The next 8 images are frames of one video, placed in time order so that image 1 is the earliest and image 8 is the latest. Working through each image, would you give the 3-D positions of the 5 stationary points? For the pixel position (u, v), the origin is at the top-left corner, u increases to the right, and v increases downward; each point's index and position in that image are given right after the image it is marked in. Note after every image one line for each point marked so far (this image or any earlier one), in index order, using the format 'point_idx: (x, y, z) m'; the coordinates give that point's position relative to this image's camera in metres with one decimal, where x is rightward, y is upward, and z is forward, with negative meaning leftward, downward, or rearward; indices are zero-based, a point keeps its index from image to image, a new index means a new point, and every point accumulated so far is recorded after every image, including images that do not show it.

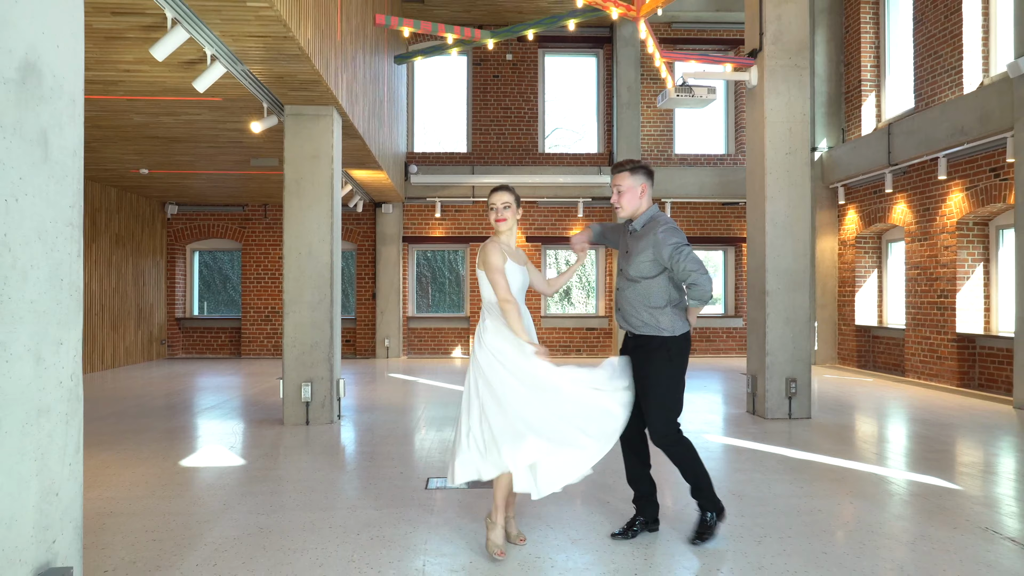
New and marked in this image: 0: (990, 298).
0: (+5.8, -0.1, +8.4) m
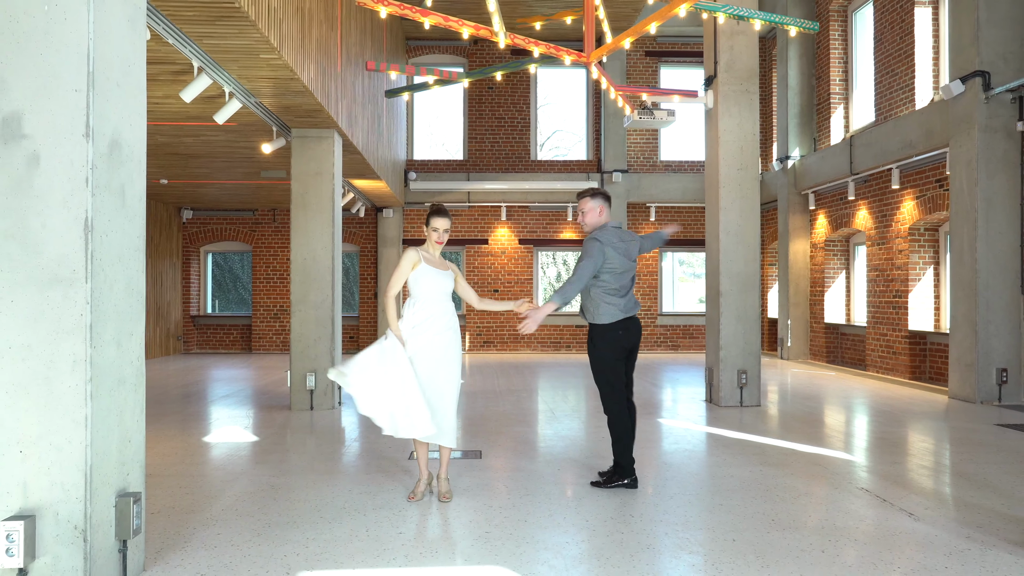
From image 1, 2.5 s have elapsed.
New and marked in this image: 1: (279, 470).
0: (+5.6, -0.1, +9.2) m
1: (-1.6, -1.2, +4.7) m
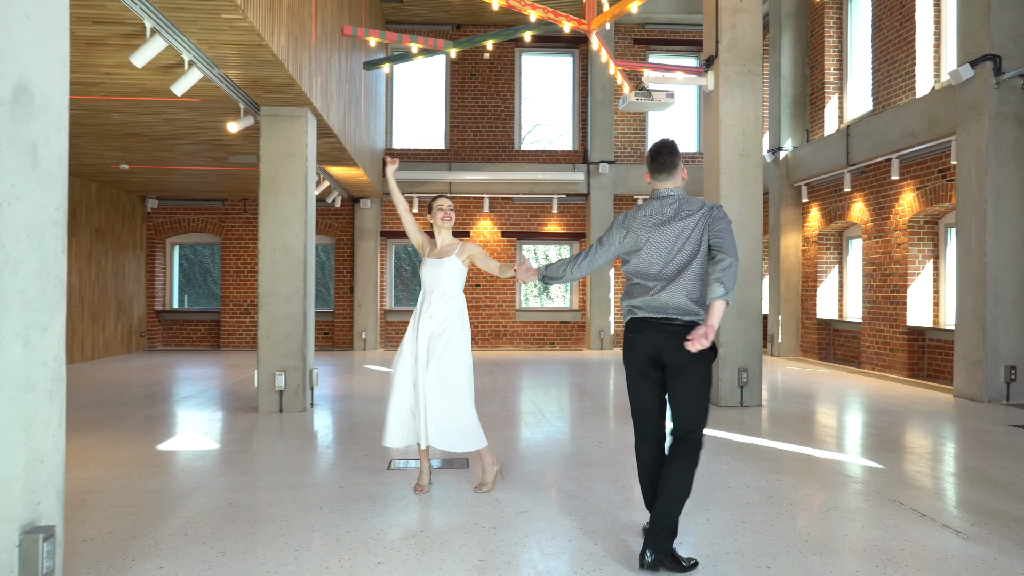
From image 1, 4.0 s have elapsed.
0: (+5.4, -0.1, +8.9) m
1: (-1.6, -1.2, +4.2) m
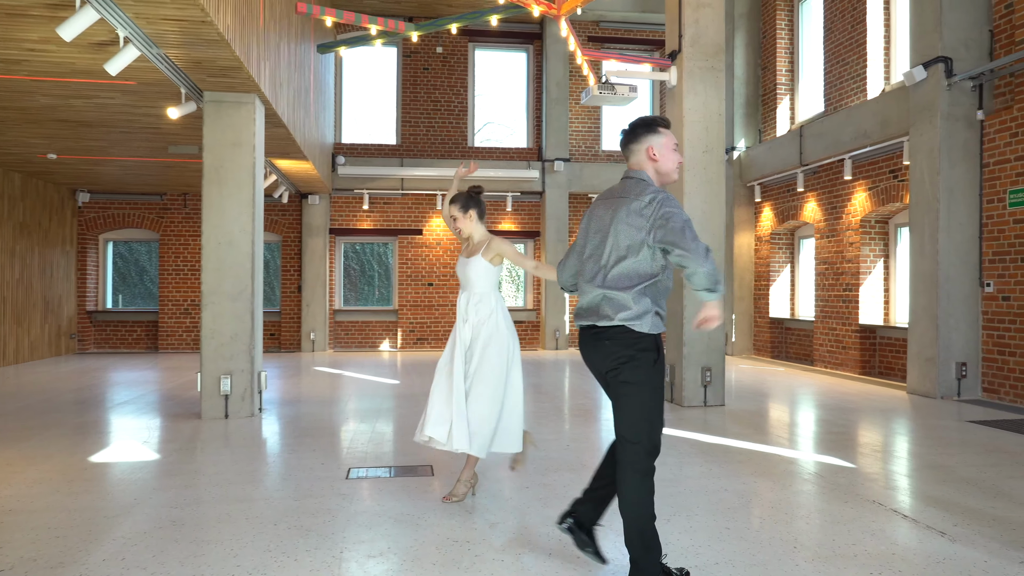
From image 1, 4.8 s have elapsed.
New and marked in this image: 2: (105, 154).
0: (+4.9, 0.0, +9.0) m
1: (-1.8, -1.2, +3.8) m
2: (-5.1, +1.7, +8.7) m
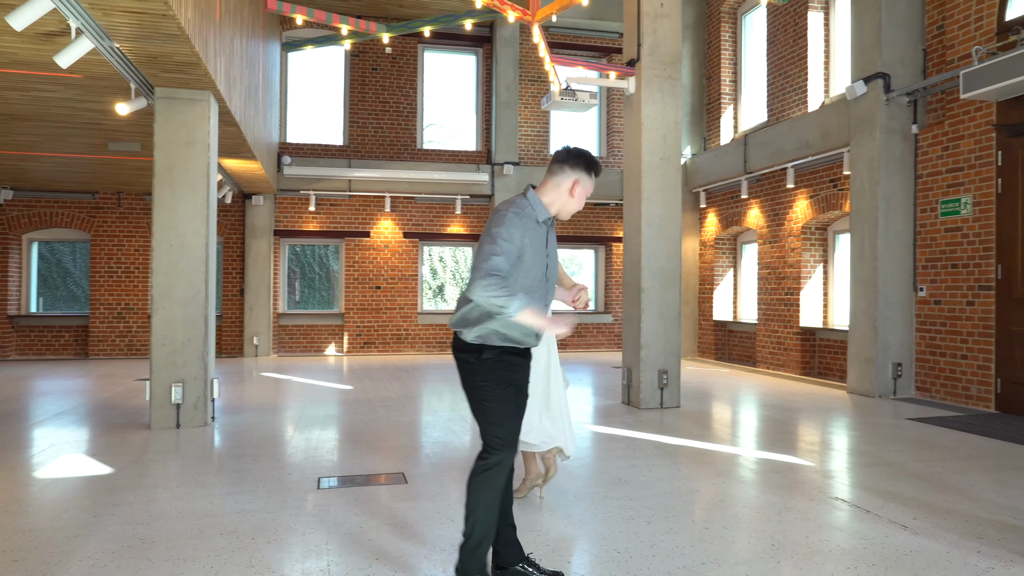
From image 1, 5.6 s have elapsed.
0: (+4.3, -0.1, +9.4) m
1: (-1.9, -1.2, +3.6) m
2: (-5.6, +1.6, +8.2) m
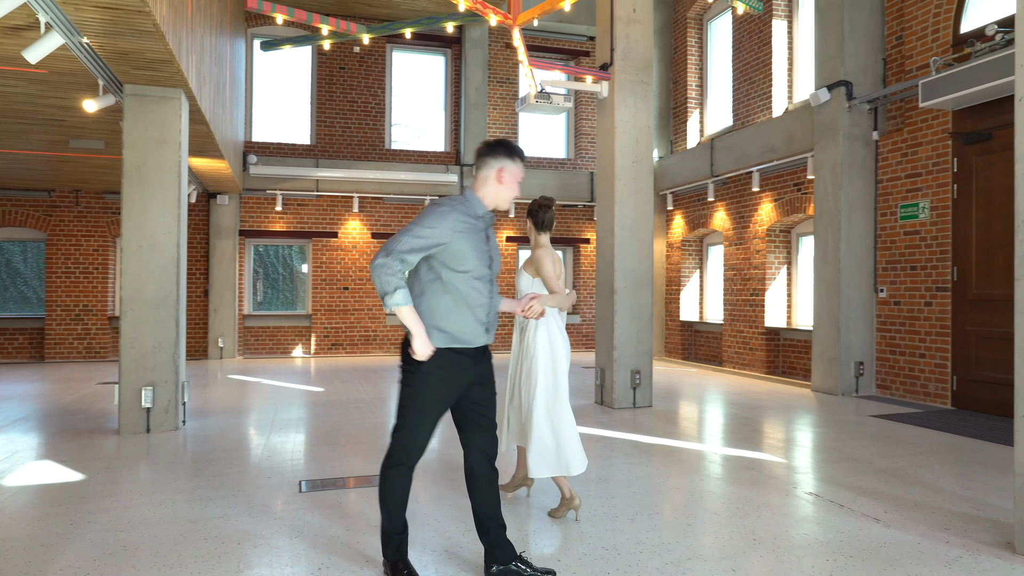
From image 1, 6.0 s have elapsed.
0: (+3.9, -0.1, +9.7) m
1: (-2.0, -1.2, +3.6) m
2: (-5.9, +1.6, +7.9) m
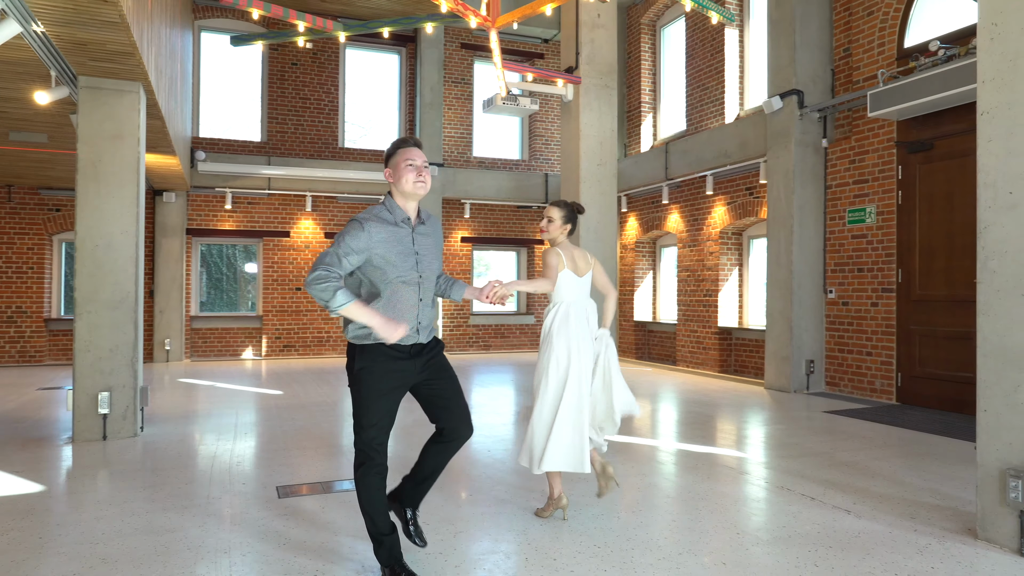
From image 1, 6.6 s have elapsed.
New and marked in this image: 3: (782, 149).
0: (+3.3, -0.1, +10.0) m
1: (-2.0, -1.2, +3.4) m
2: (-6.3, +1.6, +7.4) m
3: (+3.2, +1.6, +8.1) m
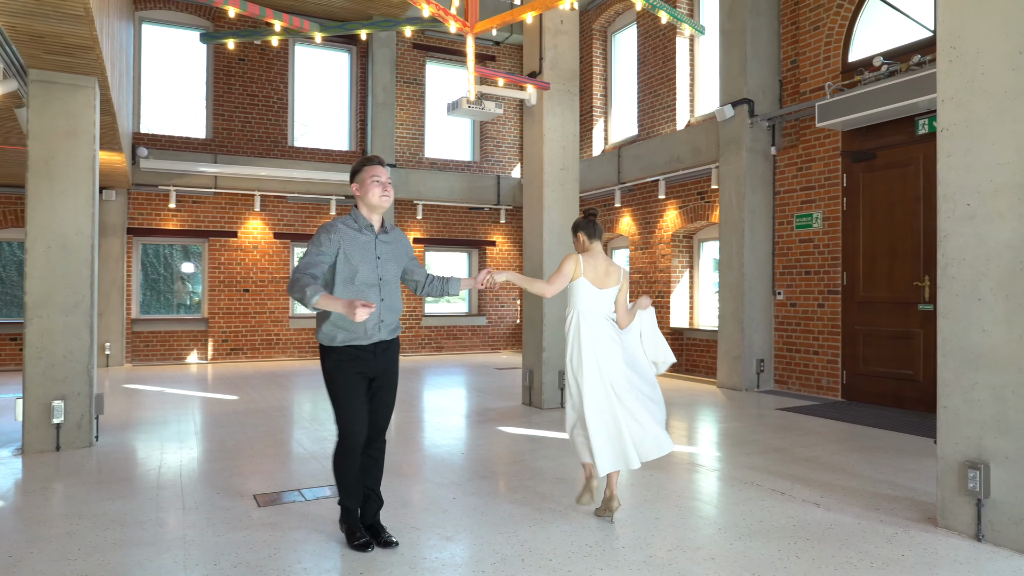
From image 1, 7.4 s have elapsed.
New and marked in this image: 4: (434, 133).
0: (+2.7, -0.2, +10.3) m
1: (-2.1, -1.2, +3.3) m
2: (-6.7, +1.6, +6.9) m
3: (+2.7, +1.6, +8.4) m
4: (-1.5, +3.0, +13.6) m
